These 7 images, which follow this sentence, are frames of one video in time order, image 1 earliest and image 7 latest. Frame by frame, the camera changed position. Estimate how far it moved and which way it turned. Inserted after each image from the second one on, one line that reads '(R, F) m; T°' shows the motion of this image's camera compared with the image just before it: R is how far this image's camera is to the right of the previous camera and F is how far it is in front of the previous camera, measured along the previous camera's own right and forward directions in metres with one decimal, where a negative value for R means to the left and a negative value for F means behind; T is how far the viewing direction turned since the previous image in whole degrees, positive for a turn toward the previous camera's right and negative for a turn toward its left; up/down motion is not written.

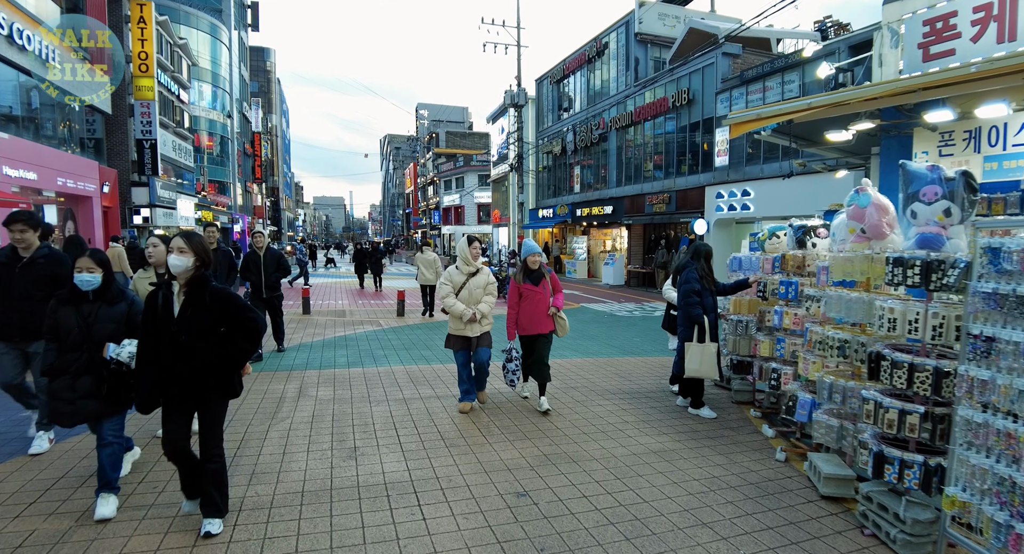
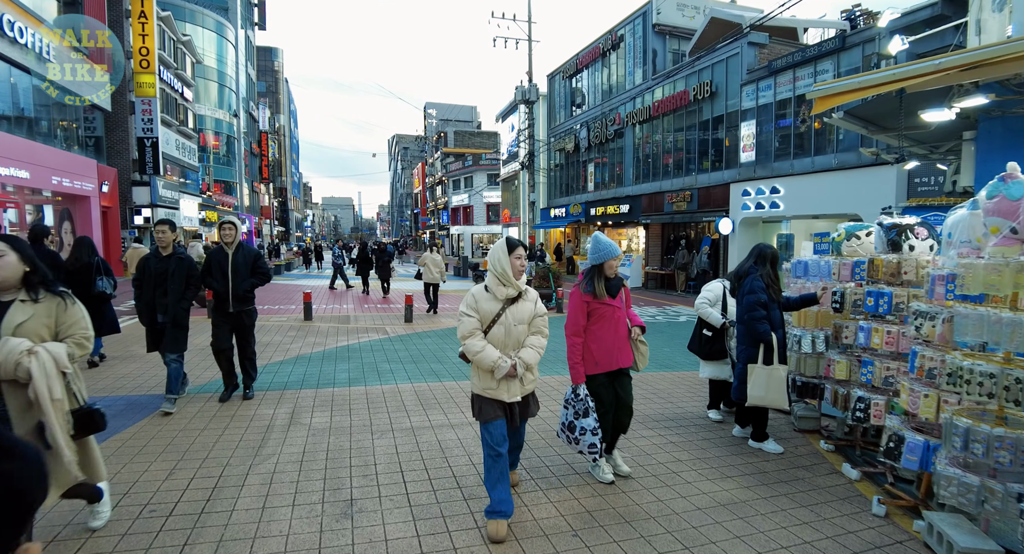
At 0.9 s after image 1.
(-0.2, +0.9) m; -1°
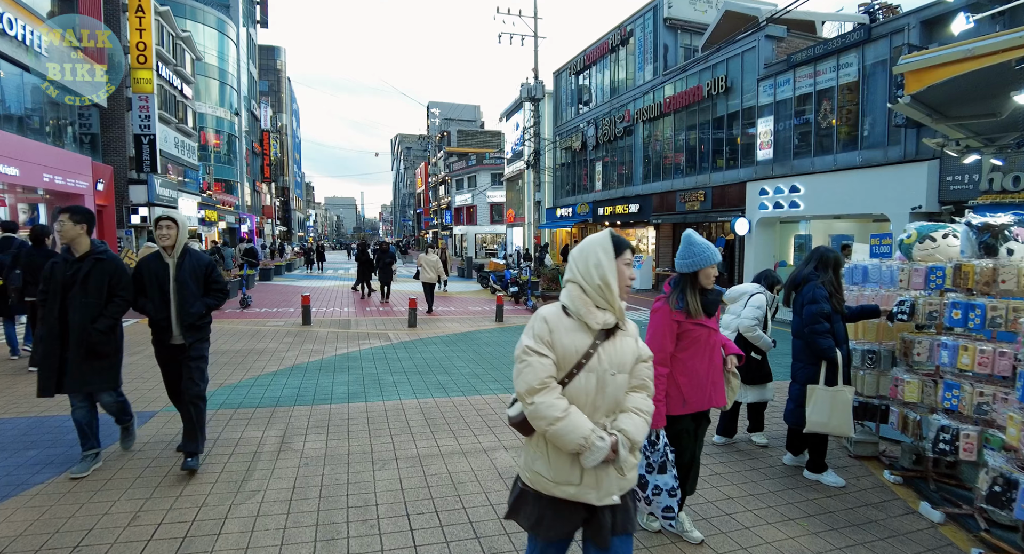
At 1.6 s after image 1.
(-0.2, +0.6) m; 0°
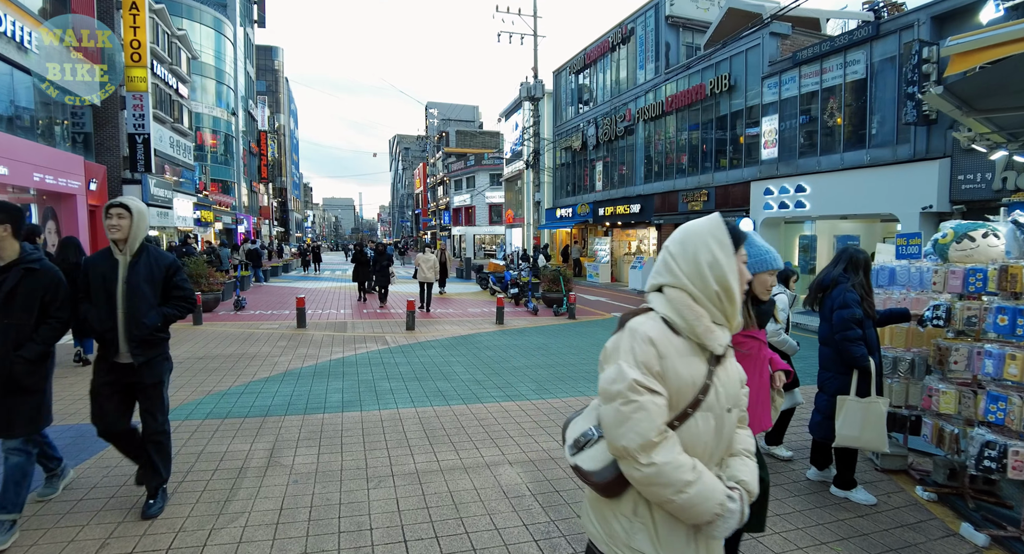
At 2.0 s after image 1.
(-0.1, +0.3) m; 0°
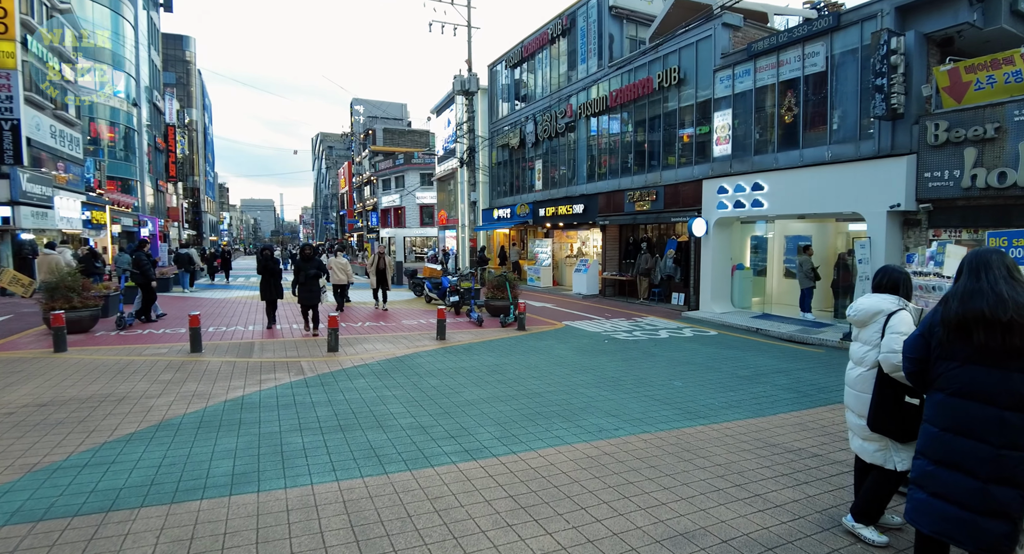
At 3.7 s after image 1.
(-0.2, +1.6) m; +7°
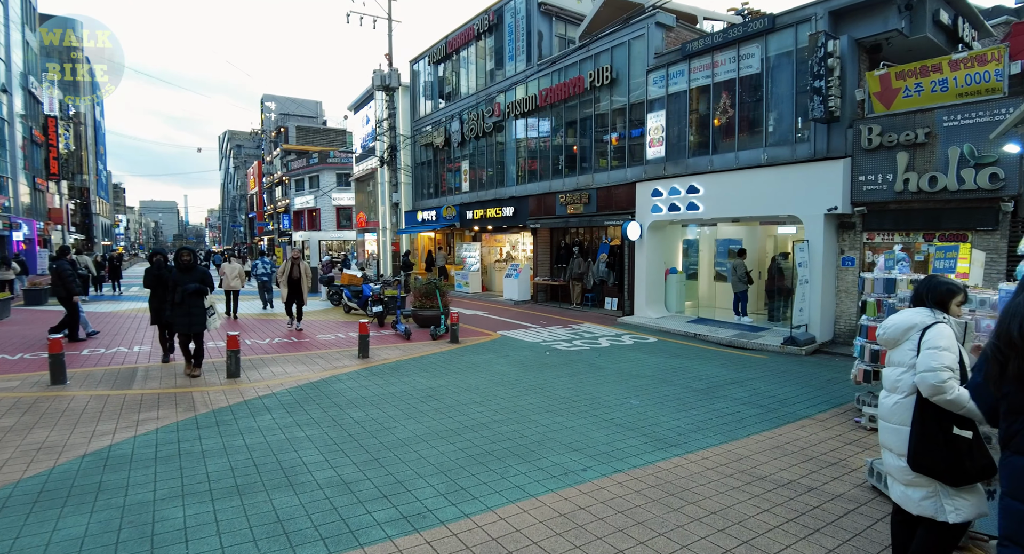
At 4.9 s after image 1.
(-0.2, +1.0) m; +8°
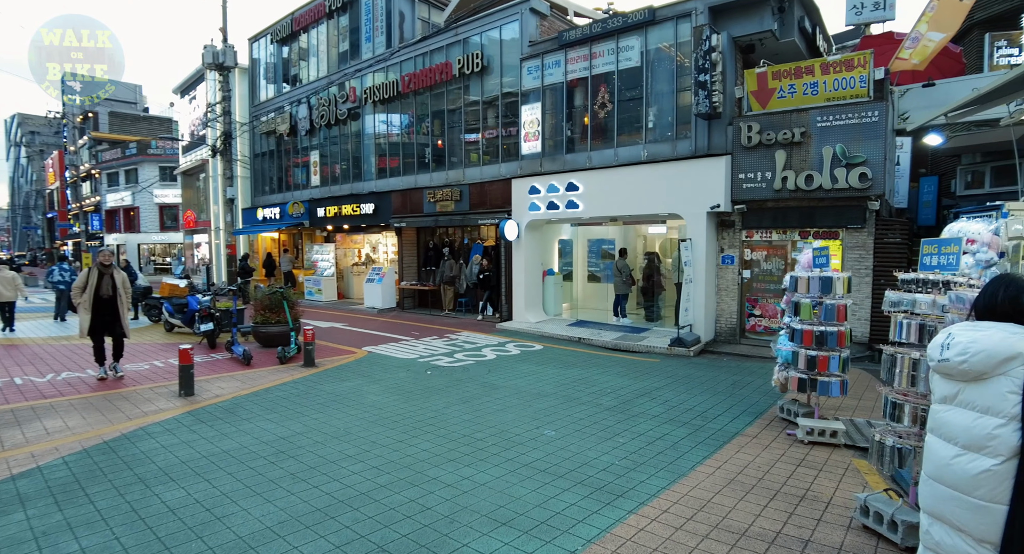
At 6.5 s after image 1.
(-0.3, +1.5) m; +15°
